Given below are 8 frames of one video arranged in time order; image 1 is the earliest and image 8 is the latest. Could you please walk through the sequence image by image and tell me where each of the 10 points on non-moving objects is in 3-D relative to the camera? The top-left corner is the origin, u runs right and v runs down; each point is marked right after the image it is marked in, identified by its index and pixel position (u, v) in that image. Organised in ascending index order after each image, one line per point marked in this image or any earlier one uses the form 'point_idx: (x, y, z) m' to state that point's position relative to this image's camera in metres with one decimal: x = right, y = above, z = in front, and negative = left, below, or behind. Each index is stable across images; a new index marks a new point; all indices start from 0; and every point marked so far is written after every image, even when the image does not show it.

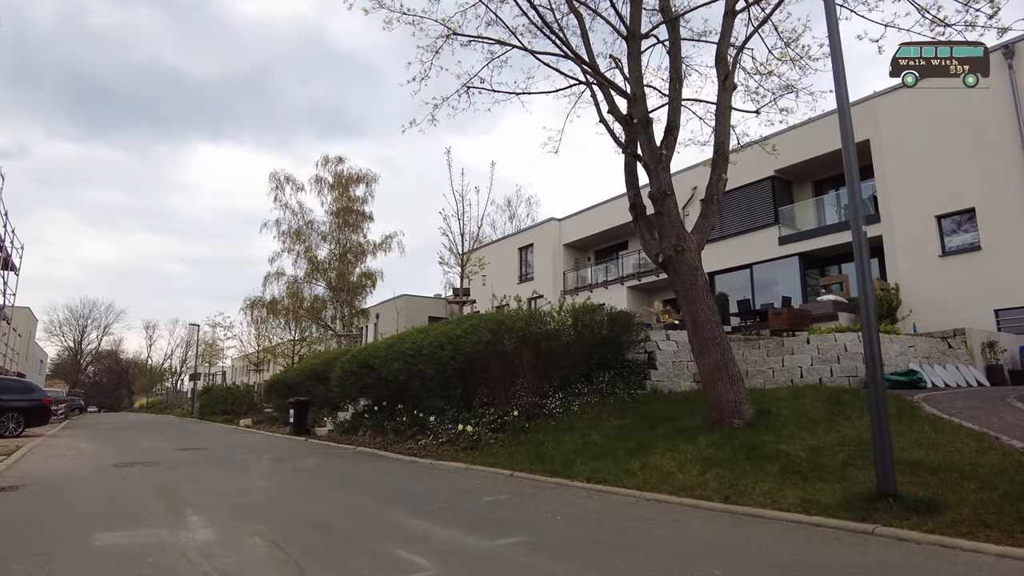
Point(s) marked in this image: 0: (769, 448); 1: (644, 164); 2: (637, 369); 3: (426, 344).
0: (+3.1, -2.0, +7.8) m
1: (+2.4, +2.2, +11.2) m
2: (+2.7, -1.8, +13.9) m
3: (-1.8, -1.2, +13.4) m
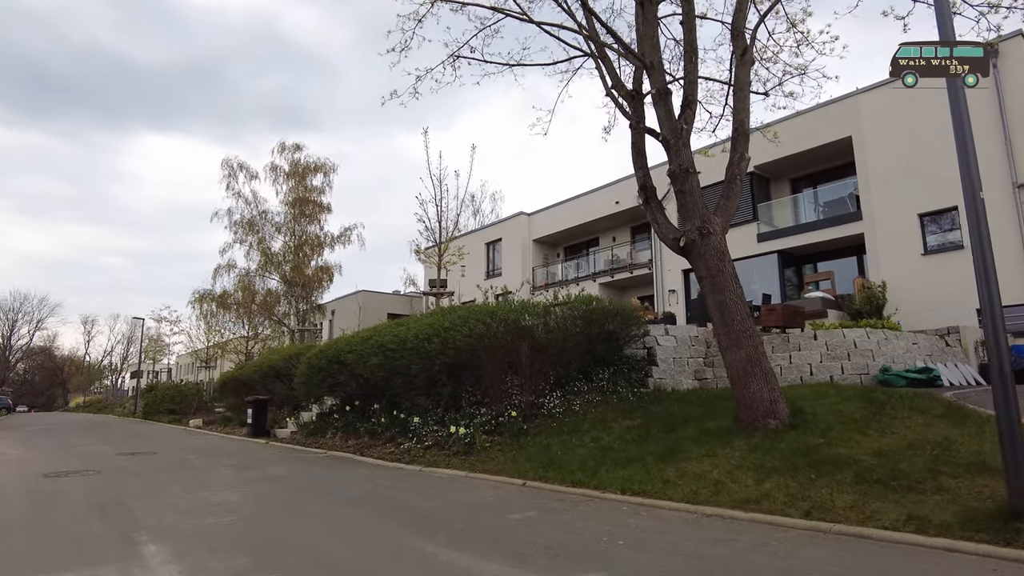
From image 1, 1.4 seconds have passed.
0: (+3.4, -1.8, +6.9) m
1: (+2.4, +2.4, +10.2) m
2: (+2.5, -1.6, +12.9) m
3: (-2.0, -0.9, +12.0) m
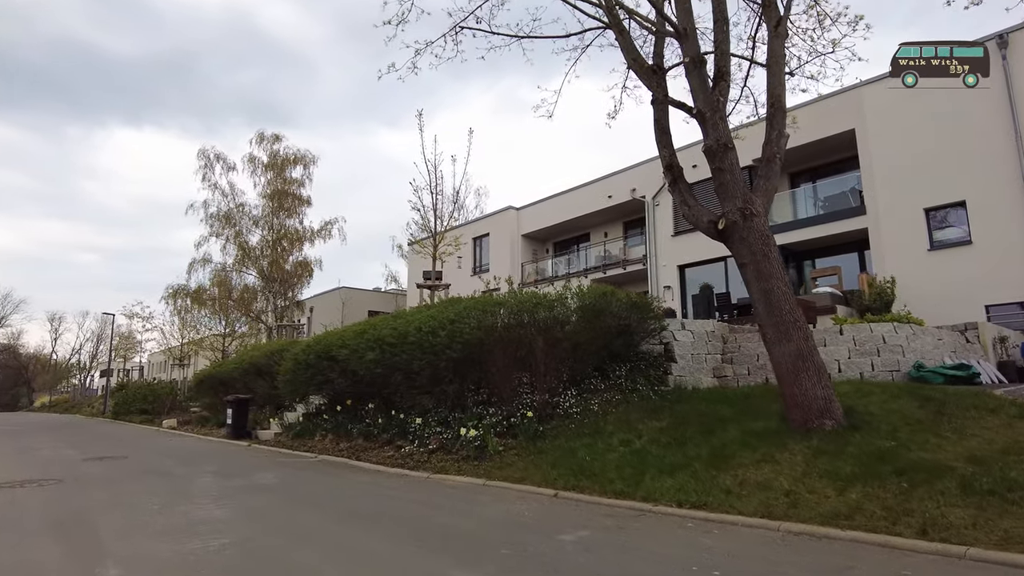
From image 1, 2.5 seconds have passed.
0: (+3.8, -1.6, +6.0) m
1: (+2.7, +2.5, +9.3) m
2: (+2.7, -1.4, +12.1) m
3: (-1.8, -0.7, +11.0) m
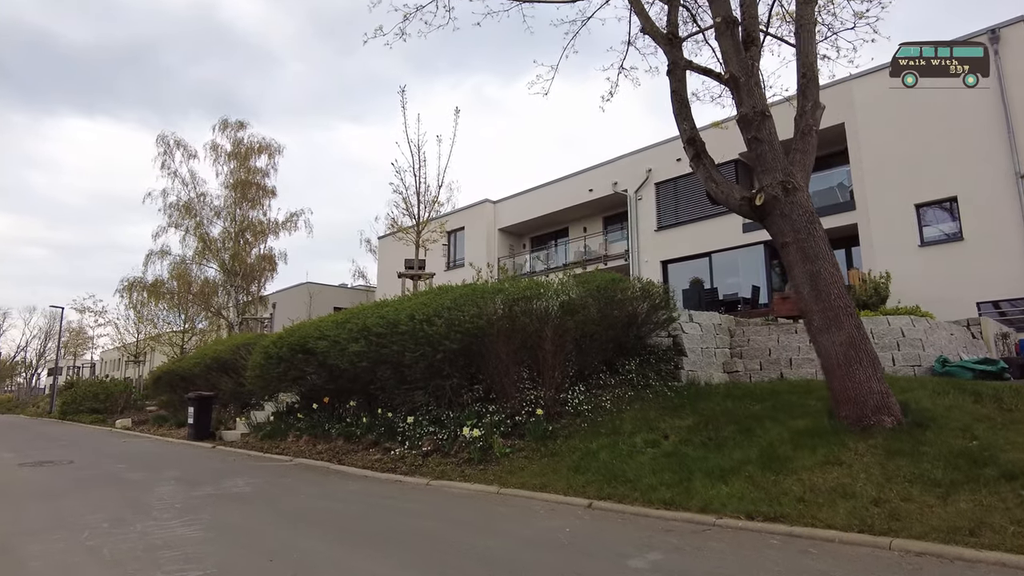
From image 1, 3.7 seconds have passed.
0: (+4.0, -1.4, +5.2) m
1: (+2.9, +2.8, +8.4) m
2: (+2.7, -1.2, +11.2) m
3: (-1.7, -0.5, +9.9) m
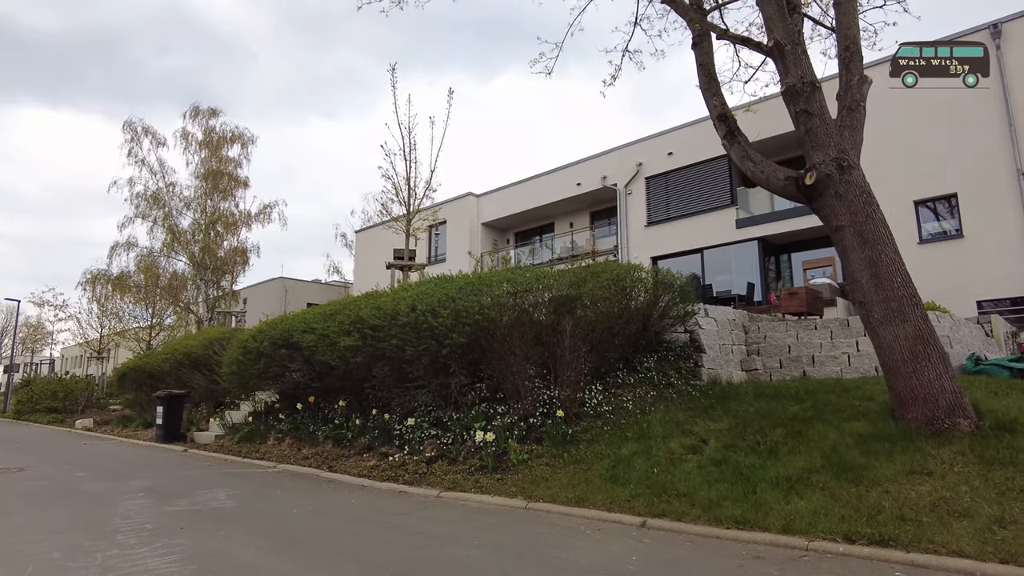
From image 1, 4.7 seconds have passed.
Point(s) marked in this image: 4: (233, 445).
0: (+4.4, -1.3, +4.5) m
1: (+3.1, +2.9, +7.6) m
2: (+2.8, -1.1, +10.4) m
3: (-1.6, -0.3, +8.9) m
4: (-5.4, -3.0, +12.3) m
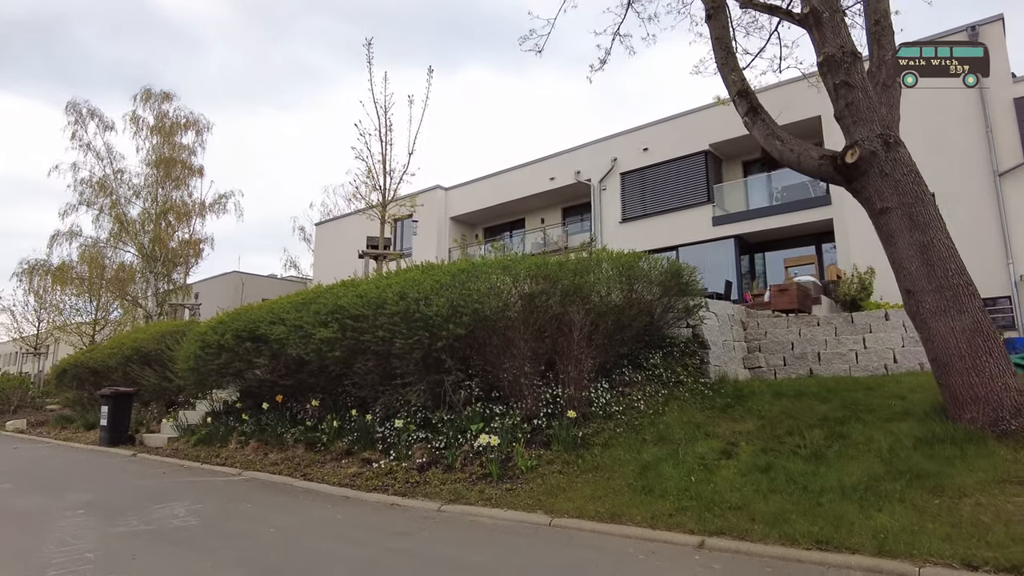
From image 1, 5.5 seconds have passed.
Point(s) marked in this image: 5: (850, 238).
0: (+4.6, -1.2, +3.9) m
1: (+3.2, +3.0, +7.0) m
2: (+2.6, -1.0, +9.7) m
3: (-1.6, -0.1, +7.9) m
4: (-5.6, -2.8, +11.1) m
5: (+10.6, +1.5, +19.8) m
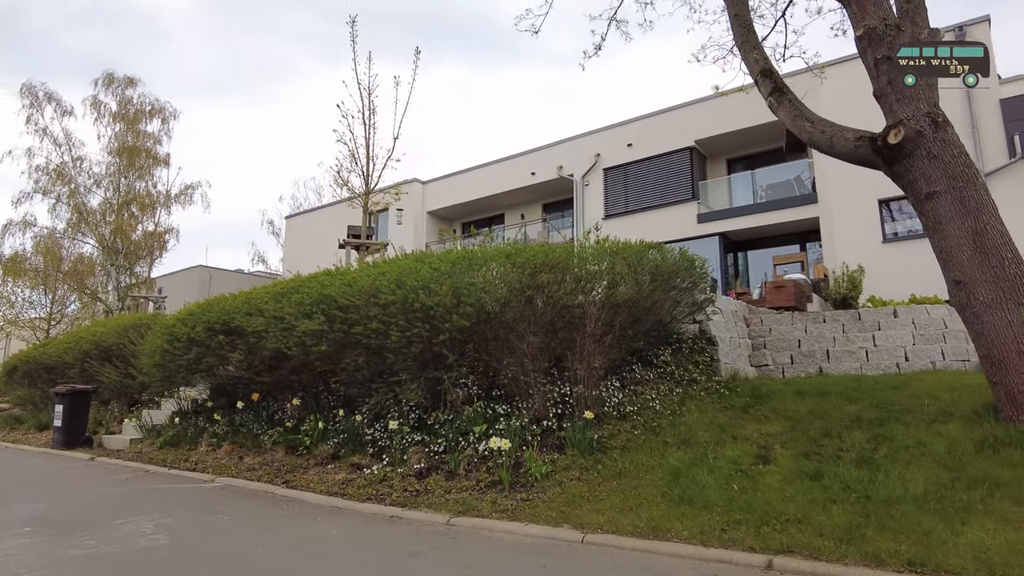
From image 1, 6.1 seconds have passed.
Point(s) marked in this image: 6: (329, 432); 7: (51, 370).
0: (+4.9, -1.1, +3.5) m
1: (+3.4, +3.1, +6.5) m
2: (+2.6, -0.9, +9.2) m
3: (-1.5, 0.0, +7.2) m
4: (-5.7, -2.6, +10.2) m
5: (+10.1, +1.5, +19.6) m
6: (-2.3, -1.8, +8.1) m
7: (-10.4, -1.8, +14.3) m
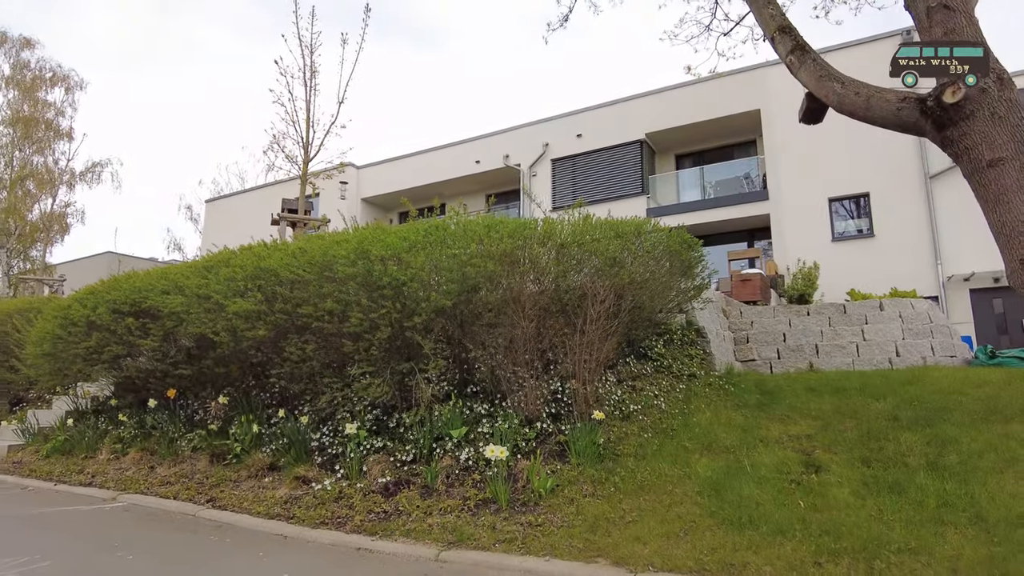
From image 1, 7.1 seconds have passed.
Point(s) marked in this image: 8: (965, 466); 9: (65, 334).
0: (+5.1, -1.0, +2.9) m
1: (+3.3, +3.3, +5.7) m
2: (+2.2, -0.7, +8.3) m
3: (-1.6, +0.3, +5.9) m
4: (-6.2, -2.3, +8.4) m
5: (+8.6, +1.6, +19.5) m
6: (-2.6, -1.5, +6.6) m
7: (-11.3, -1.4, +12.0) m
8: (+3.1, -1.2, +4.3) m
9: (-5.6, -0.6, +8.0) m
